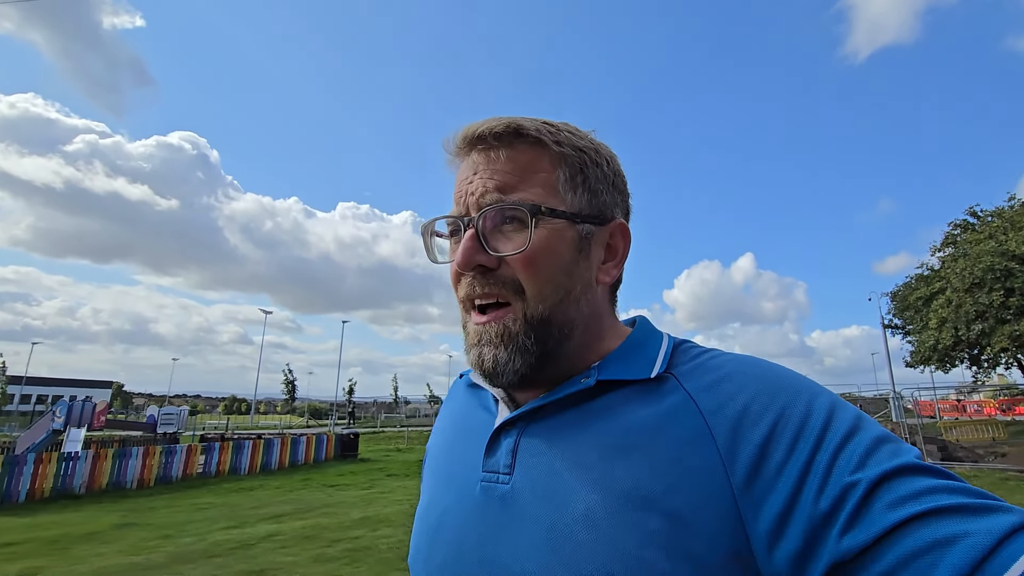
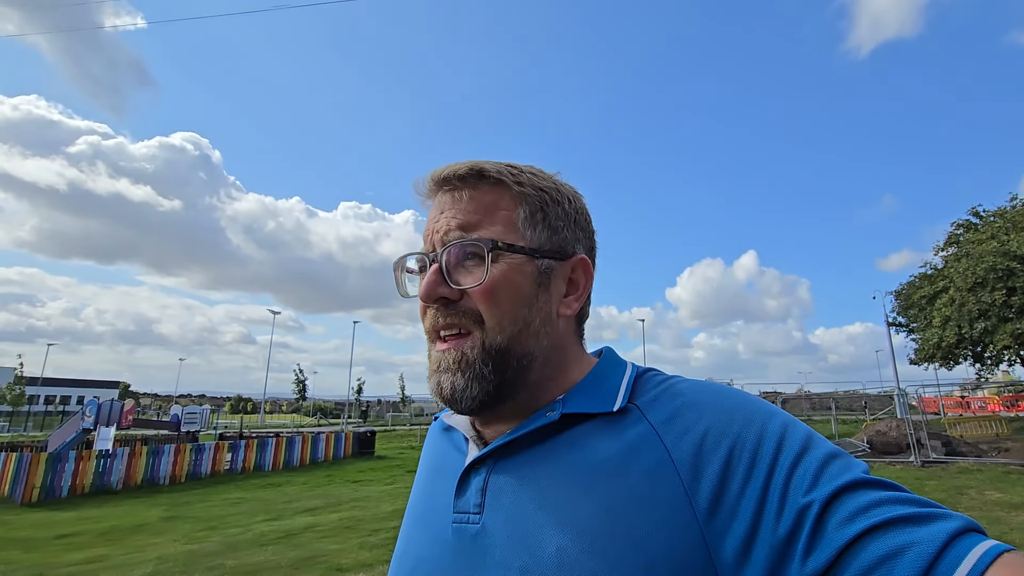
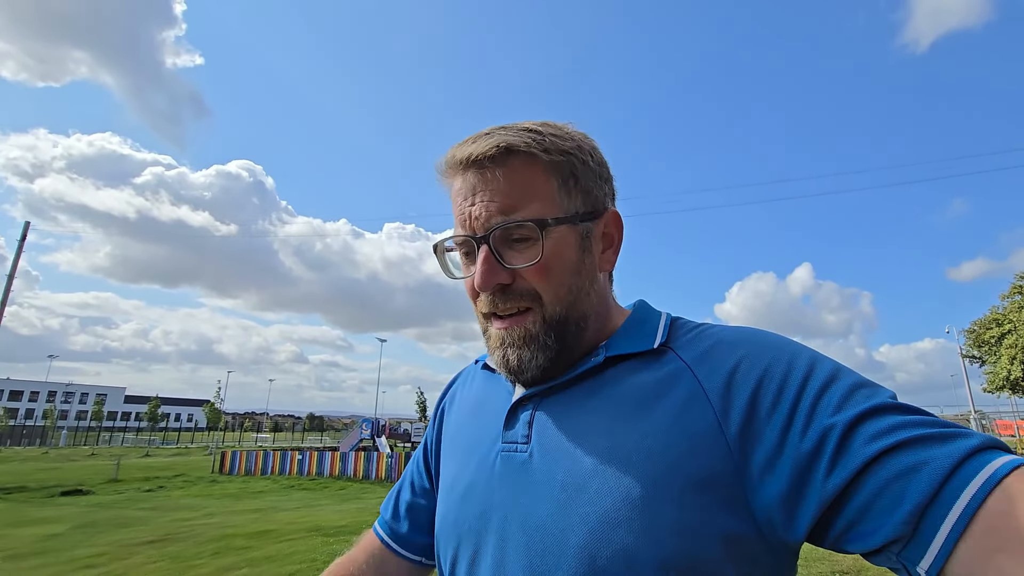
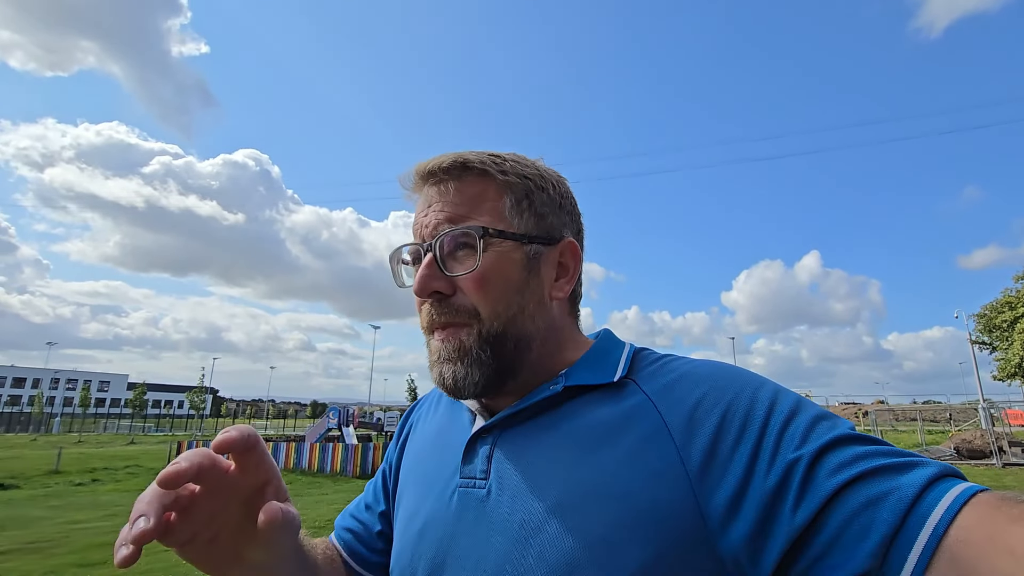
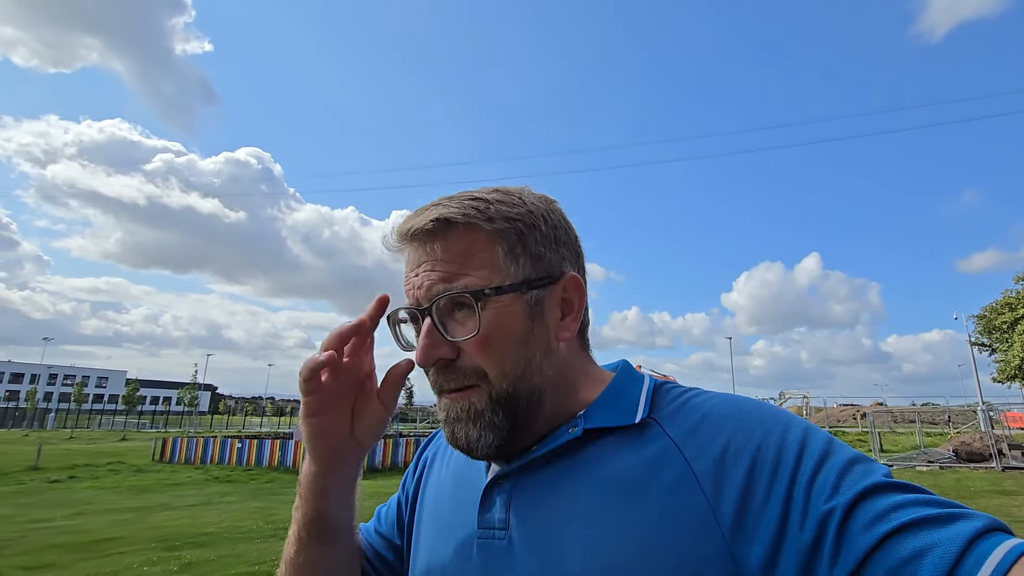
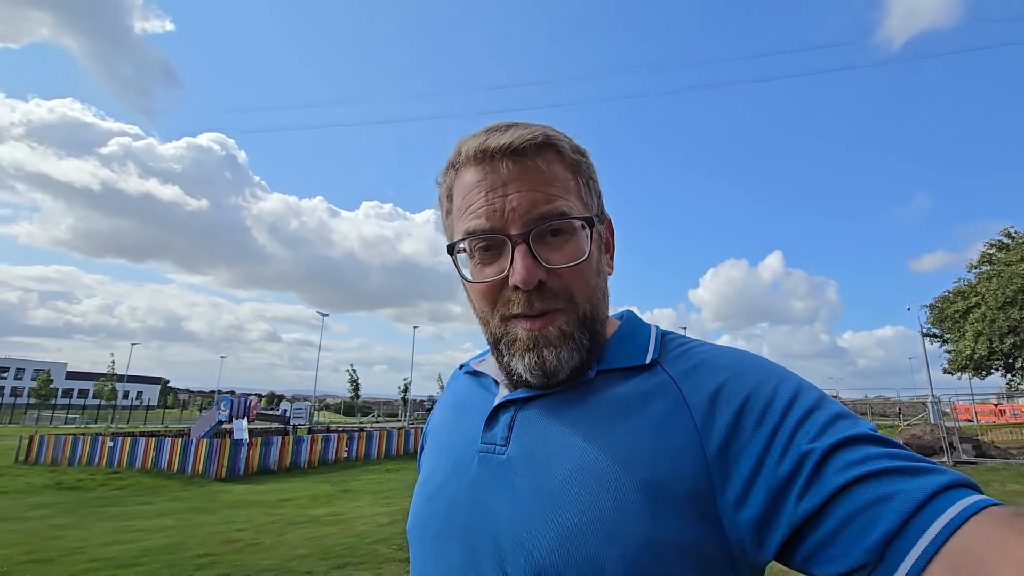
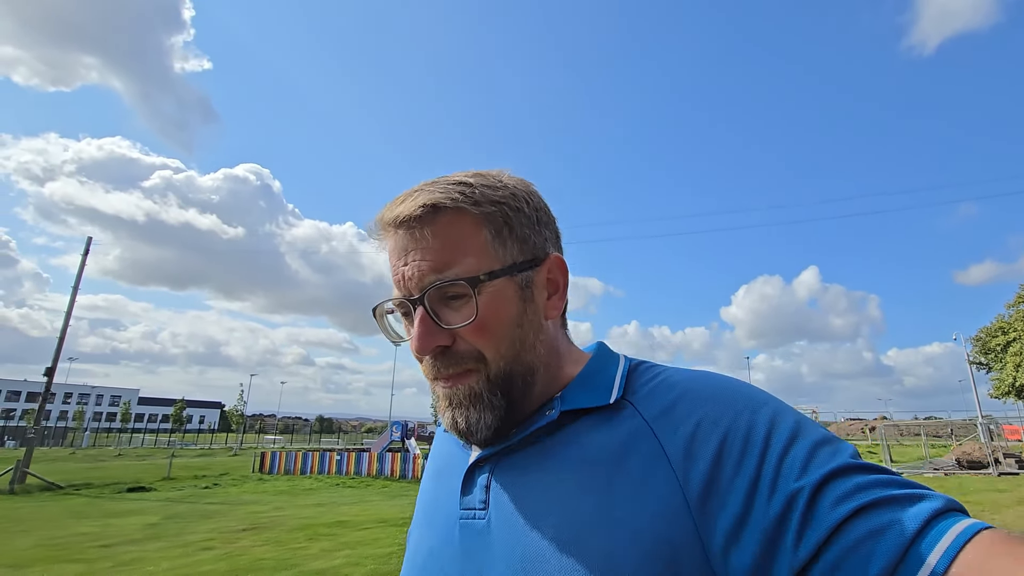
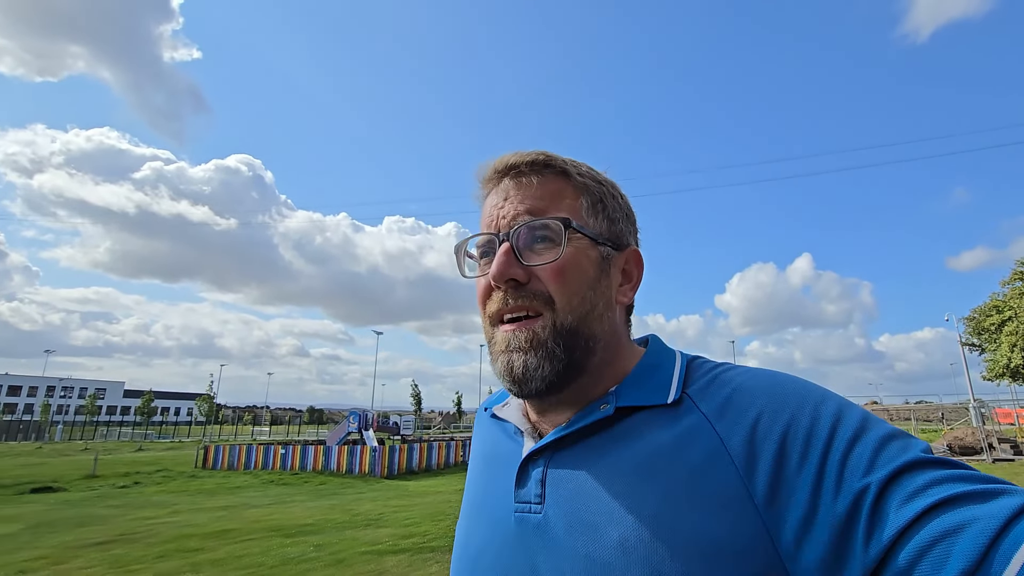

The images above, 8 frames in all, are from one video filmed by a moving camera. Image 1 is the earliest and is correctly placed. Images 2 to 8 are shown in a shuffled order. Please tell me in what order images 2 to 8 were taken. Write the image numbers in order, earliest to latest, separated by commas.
2, 6, 5, 4, 8, 3, 7
